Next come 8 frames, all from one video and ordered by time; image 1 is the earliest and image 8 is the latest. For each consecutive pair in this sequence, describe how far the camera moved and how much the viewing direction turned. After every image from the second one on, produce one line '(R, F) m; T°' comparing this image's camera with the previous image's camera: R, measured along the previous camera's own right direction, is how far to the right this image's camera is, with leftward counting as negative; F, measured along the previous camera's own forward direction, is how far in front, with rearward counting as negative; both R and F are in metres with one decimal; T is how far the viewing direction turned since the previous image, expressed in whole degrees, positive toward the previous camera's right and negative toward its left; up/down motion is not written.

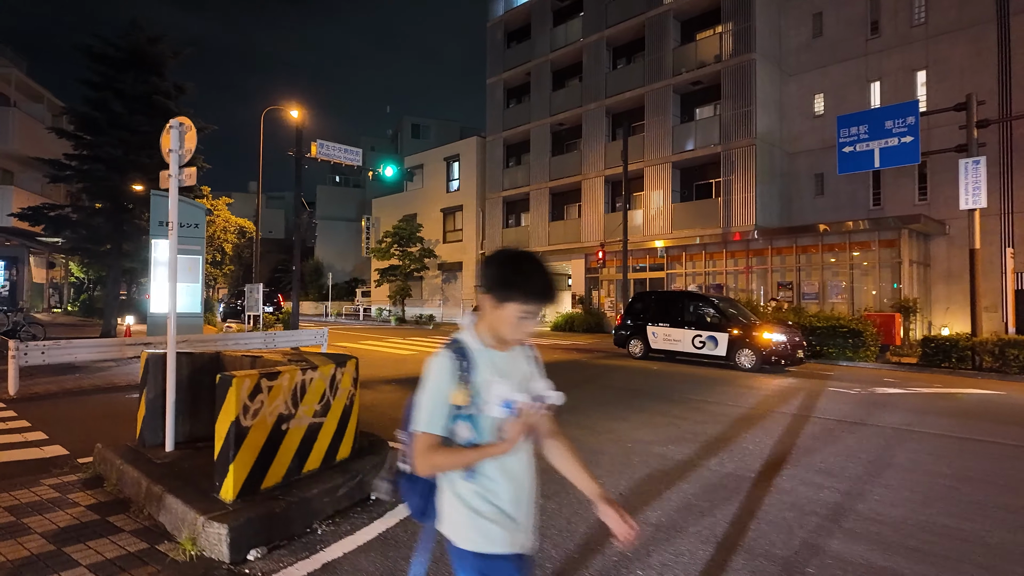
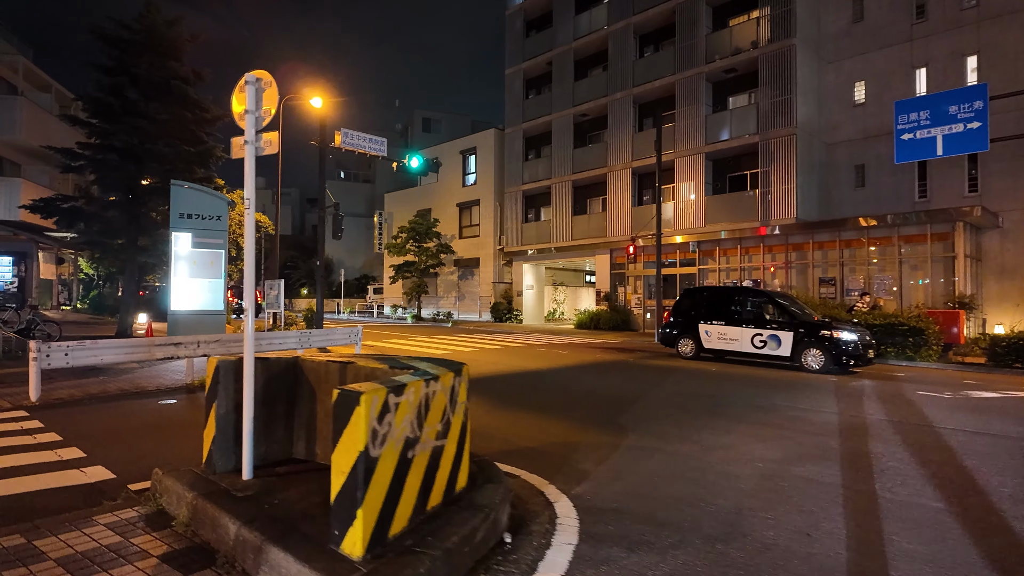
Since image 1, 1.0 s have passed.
(-1.1, +1.0) m; 0°
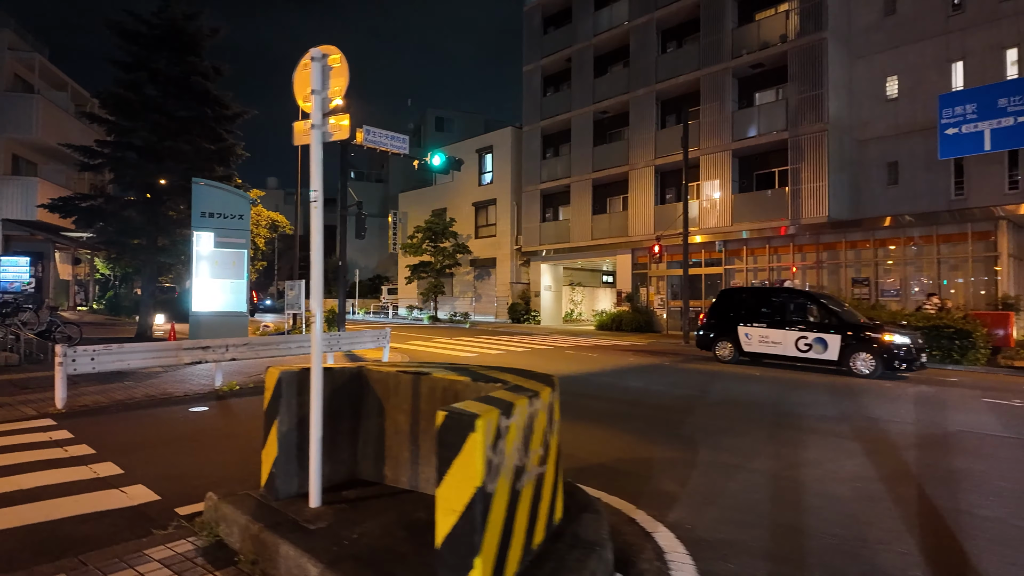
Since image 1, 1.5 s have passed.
(-0.6, +0.5) m; -1°
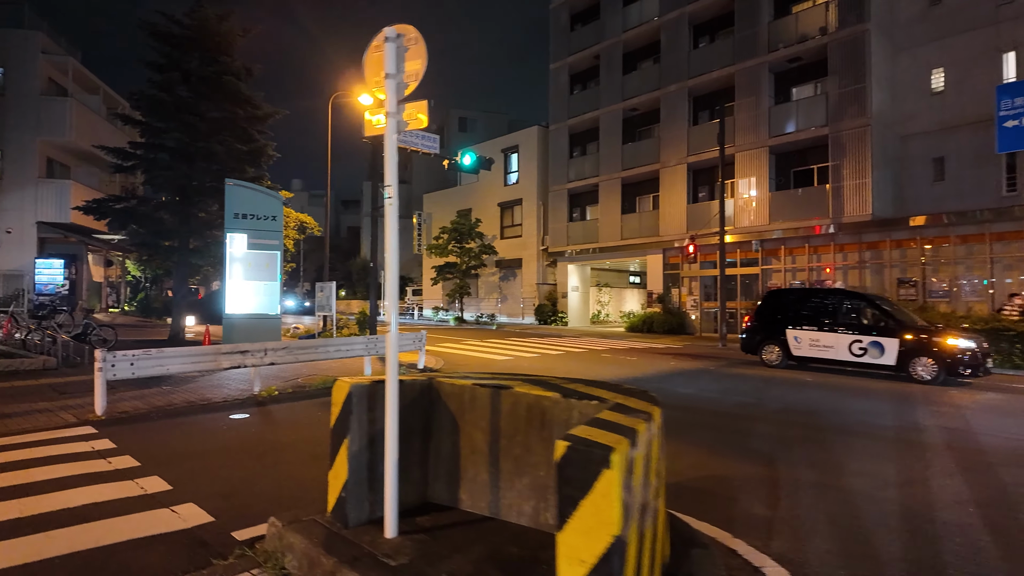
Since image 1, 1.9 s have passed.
(-0.4, +0.4) m; -2°
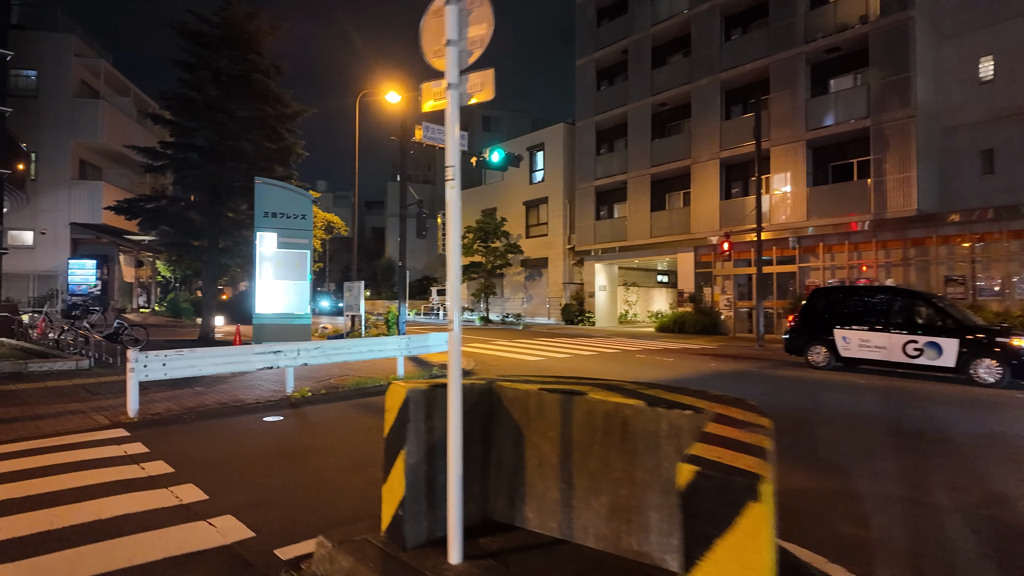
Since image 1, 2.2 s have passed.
(-0.3, +0.4) m; -2°
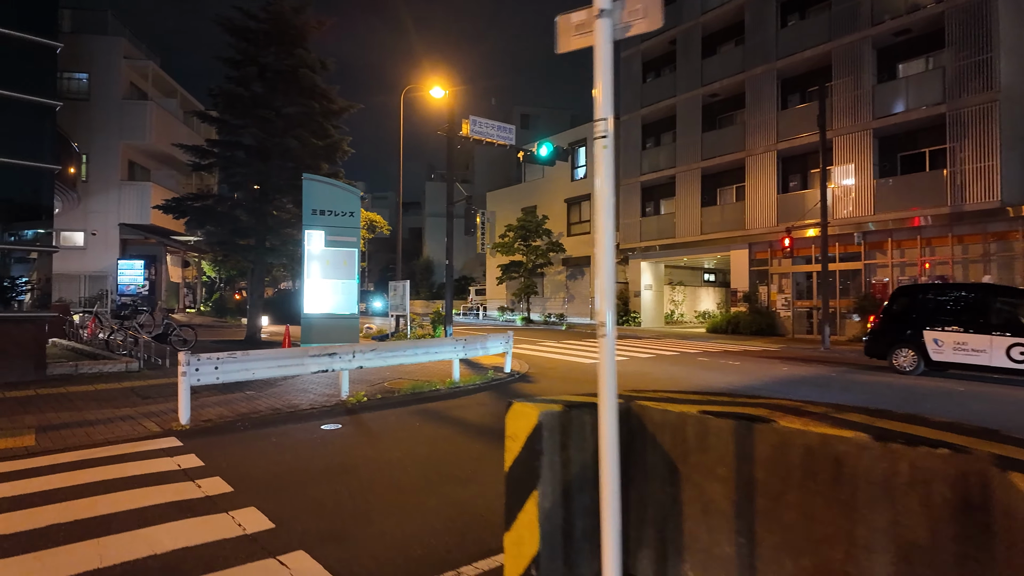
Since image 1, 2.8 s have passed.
(-0.5, +0.7) m; -3°
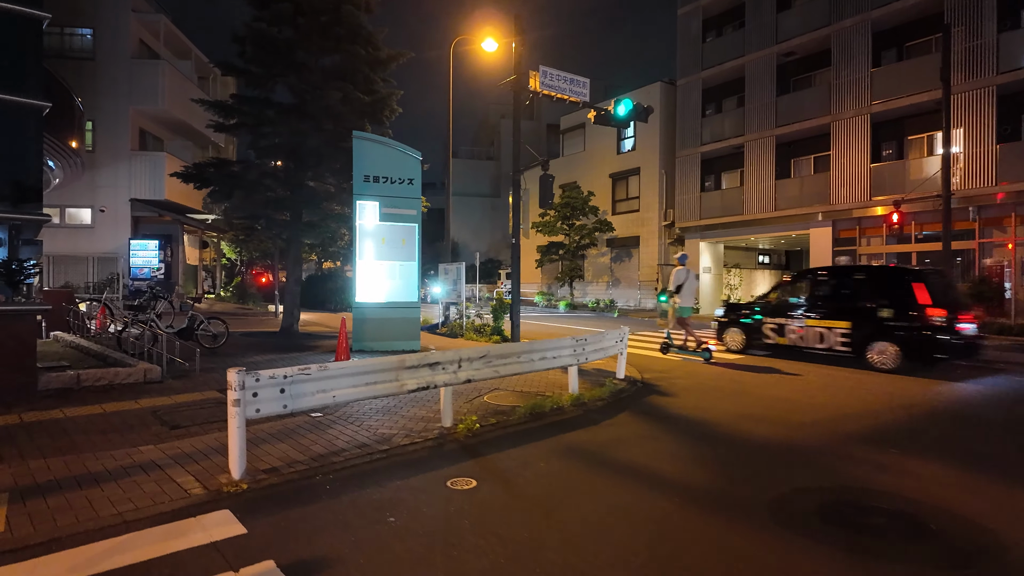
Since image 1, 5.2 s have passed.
(-1.8, +2.6) m; -1°
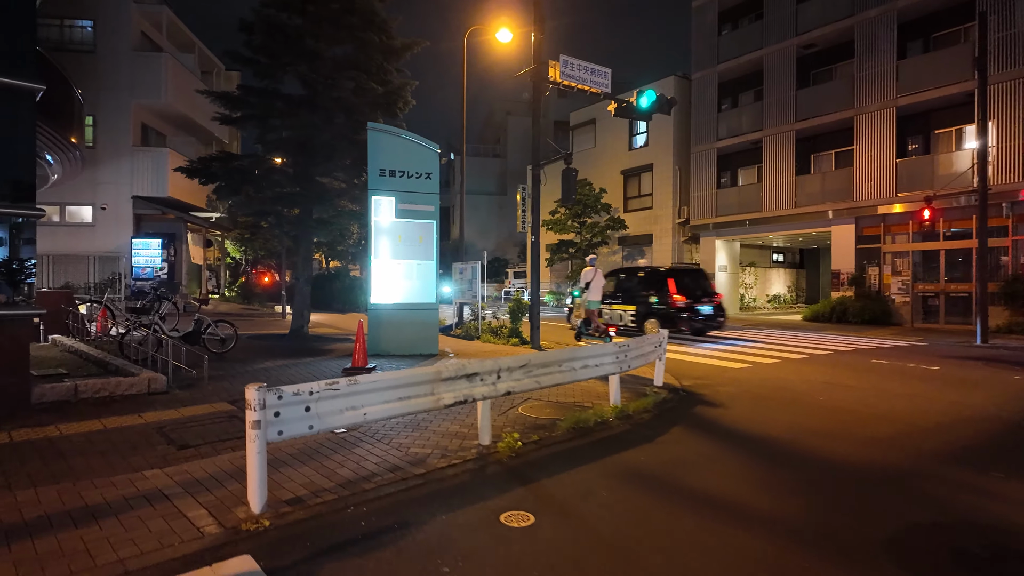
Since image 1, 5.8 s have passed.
(-0.4, +0.7) m; 0°
